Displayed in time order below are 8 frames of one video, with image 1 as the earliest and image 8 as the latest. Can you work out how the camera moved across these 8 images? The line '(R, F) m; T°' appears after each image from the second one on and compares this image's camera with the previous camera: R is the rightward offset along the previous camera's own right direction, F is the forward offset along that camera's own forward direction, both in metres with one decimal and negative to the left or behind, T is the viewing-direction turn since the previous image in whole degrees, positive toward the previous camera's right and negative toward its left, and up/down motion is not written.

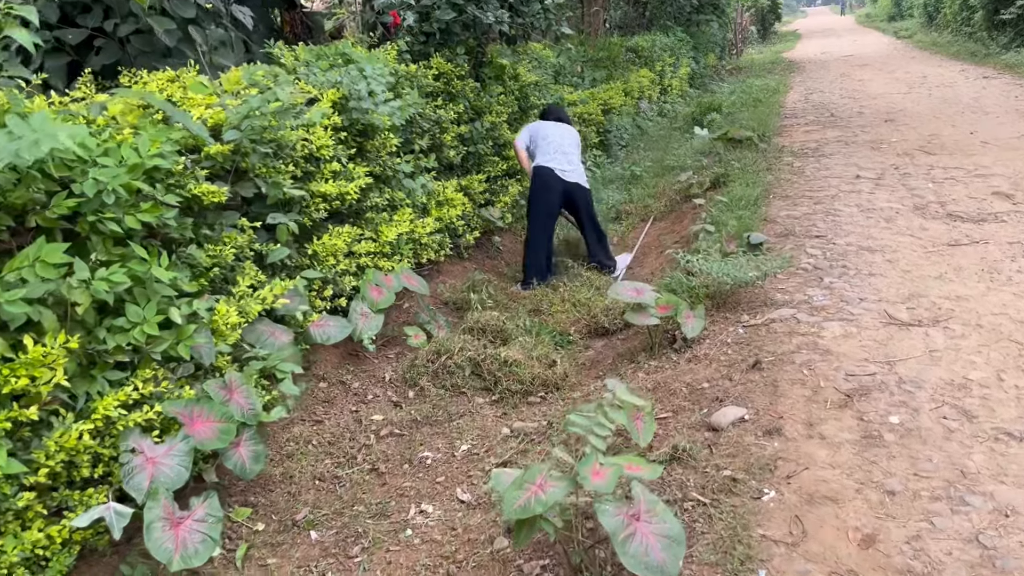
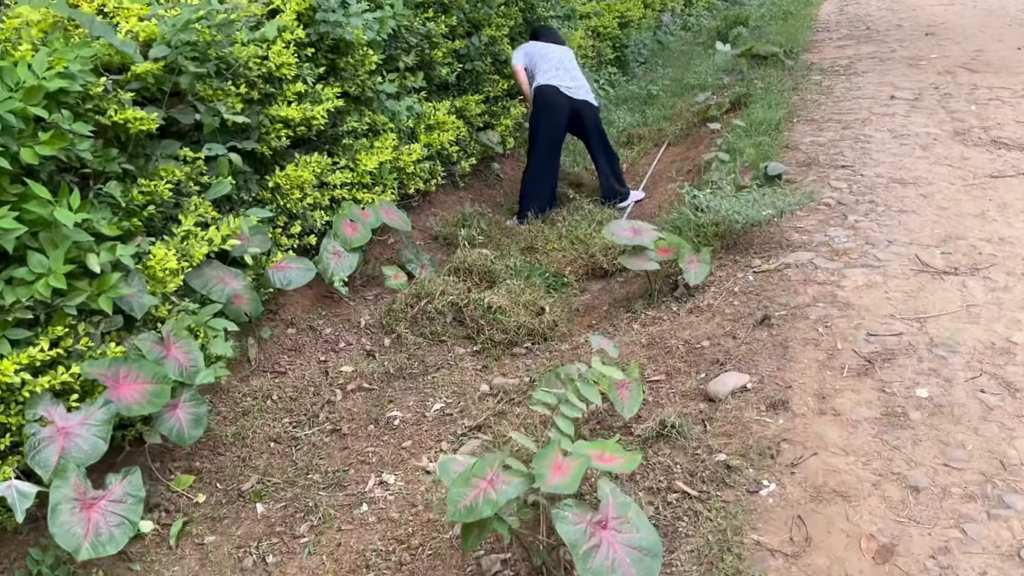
(+0.2, +0.4) m; -2°
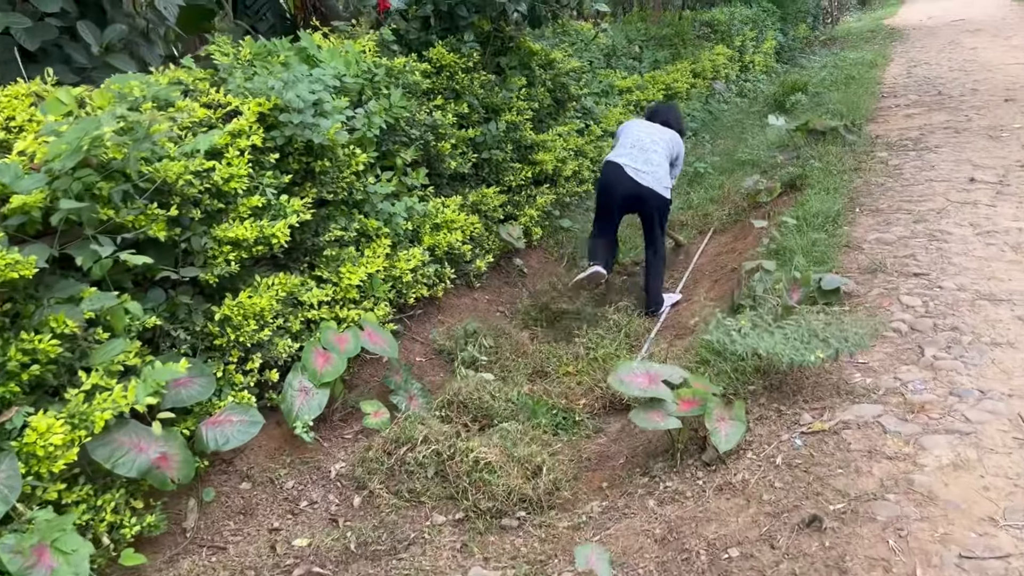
(+0.3, +0.7) m; -4°
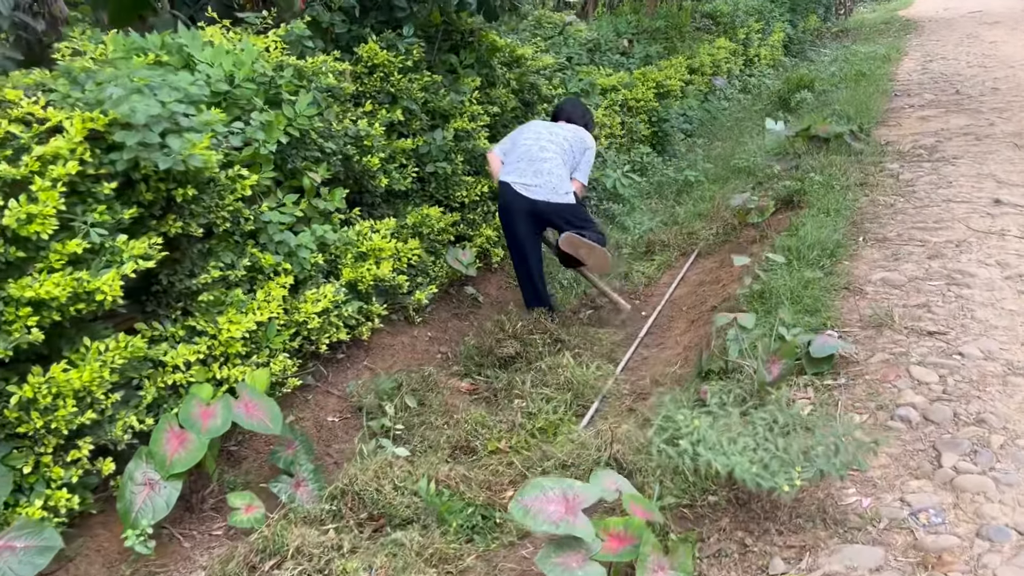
(+0.4, +0.8) m; -1°
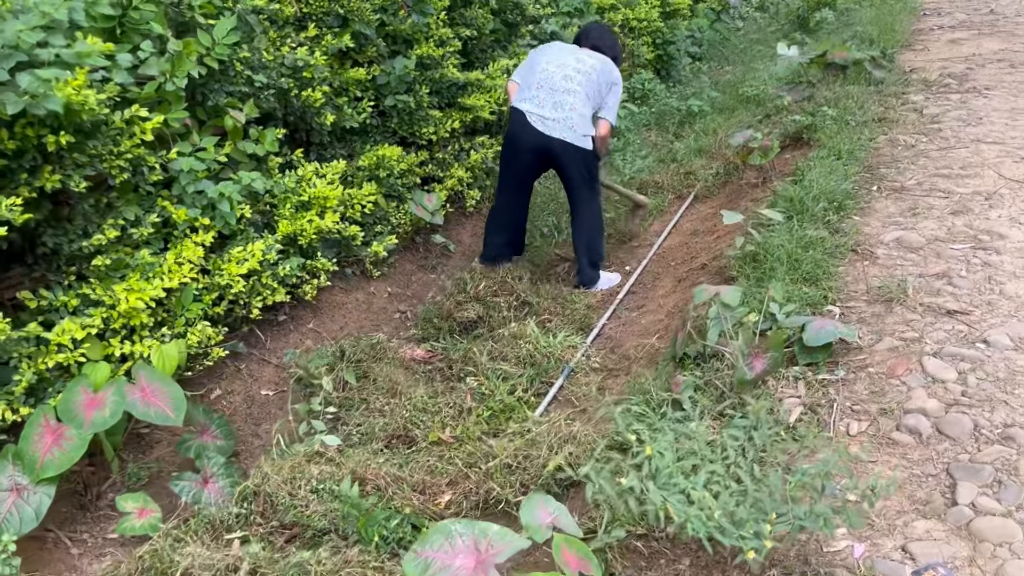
(+0.2, +0.5) m; -1°
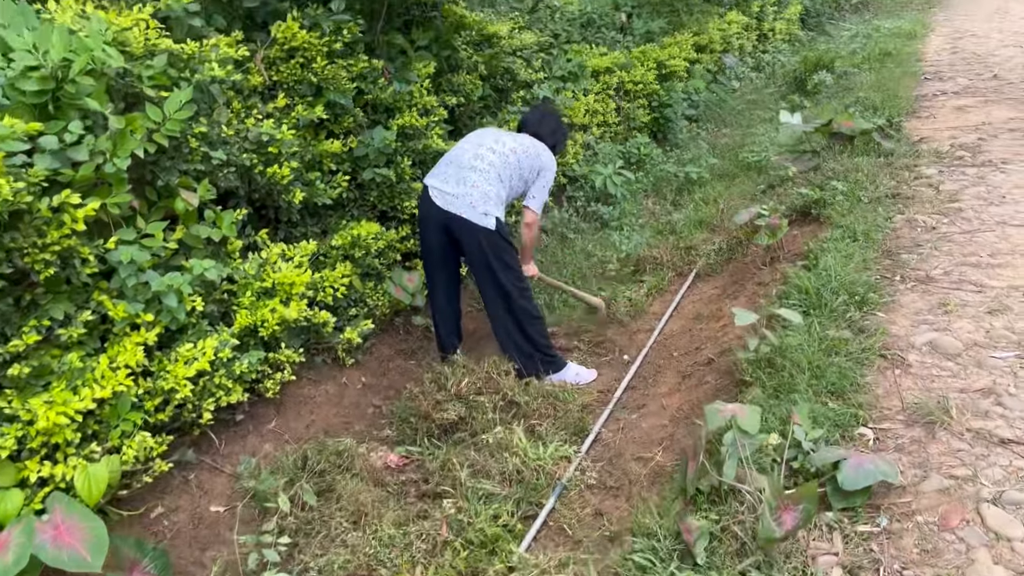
(0.0, +0.4) m; +1°
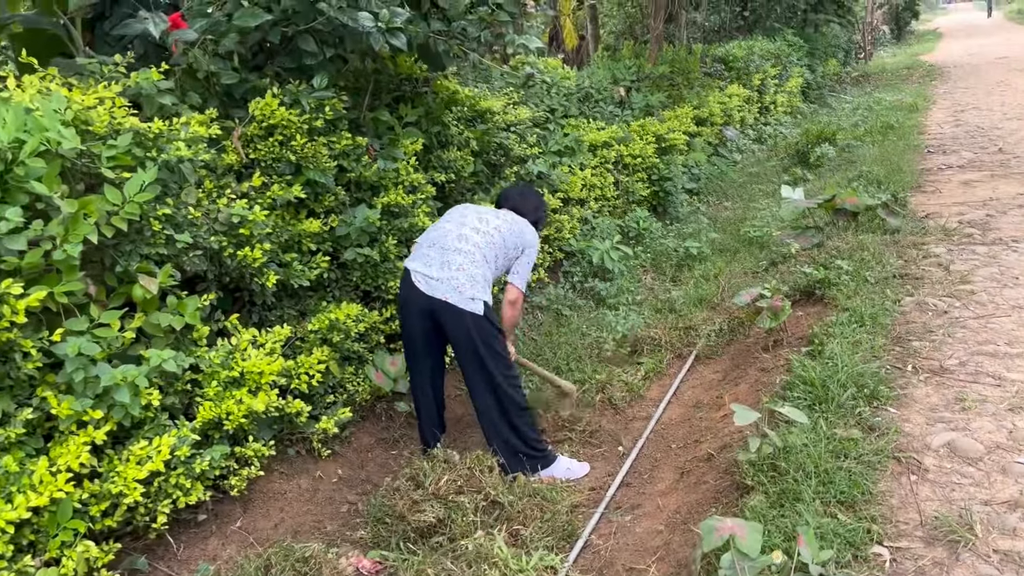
(+0.1, +0.2) m; 0°
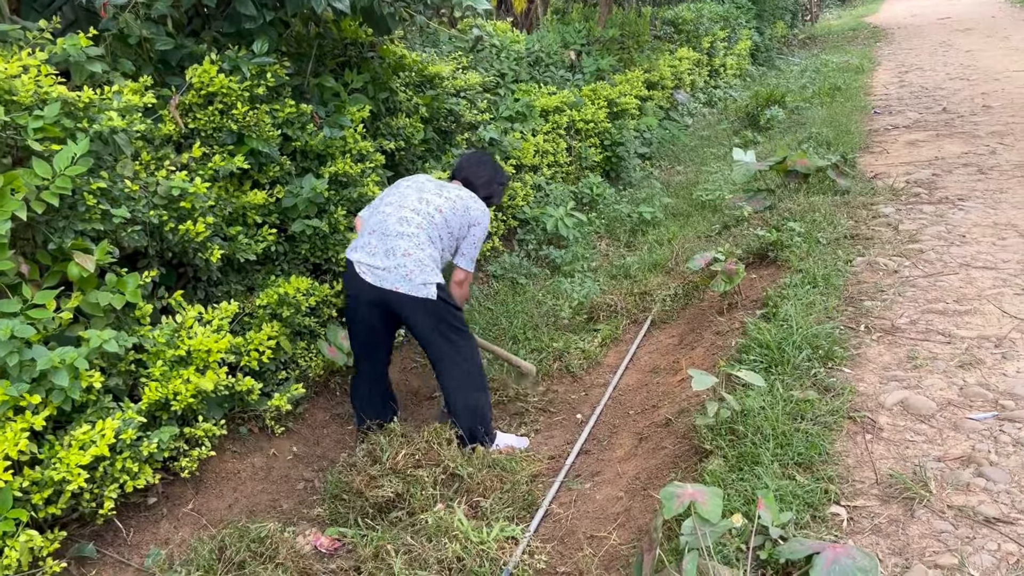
(0.0, +0.1) m; +3°
